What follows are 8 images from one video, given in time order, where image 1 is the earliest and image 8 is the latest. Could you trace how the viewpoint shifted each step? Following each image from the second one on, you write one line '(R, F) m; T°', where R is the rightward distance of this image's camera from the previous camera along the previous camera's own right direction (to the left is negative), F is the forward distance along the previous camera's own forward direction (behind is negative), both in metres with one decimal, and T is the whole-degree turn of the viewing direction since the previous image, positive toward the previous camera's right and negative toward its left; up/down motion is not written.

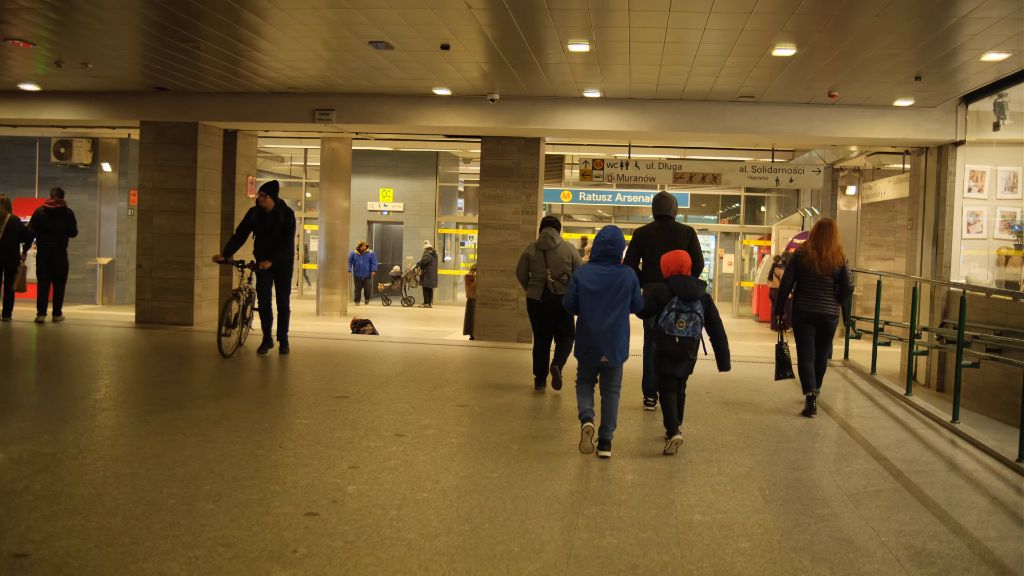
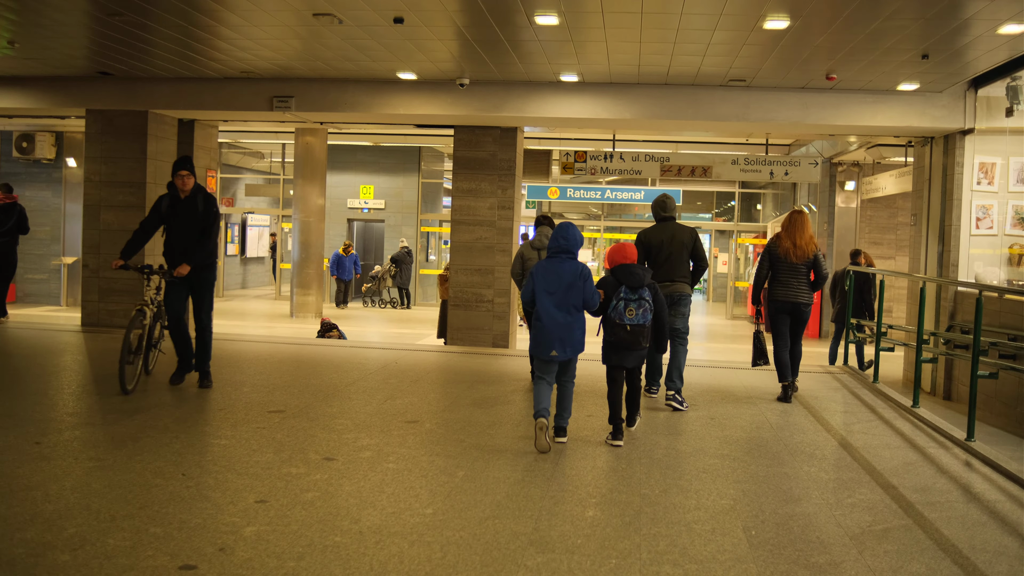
(+0.2, +0.7) m; 0°
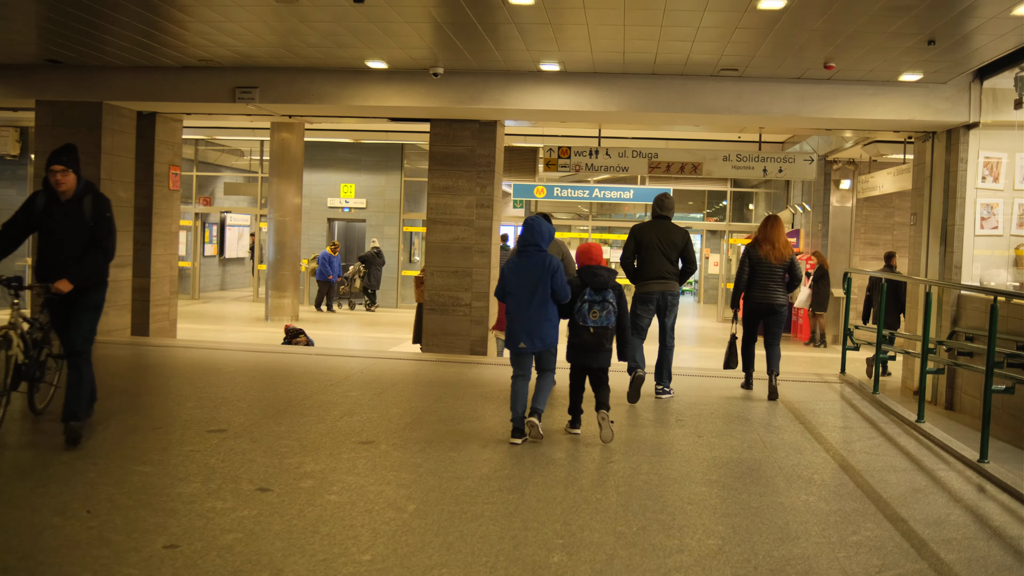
(+0.1, +0.5) m; 0°
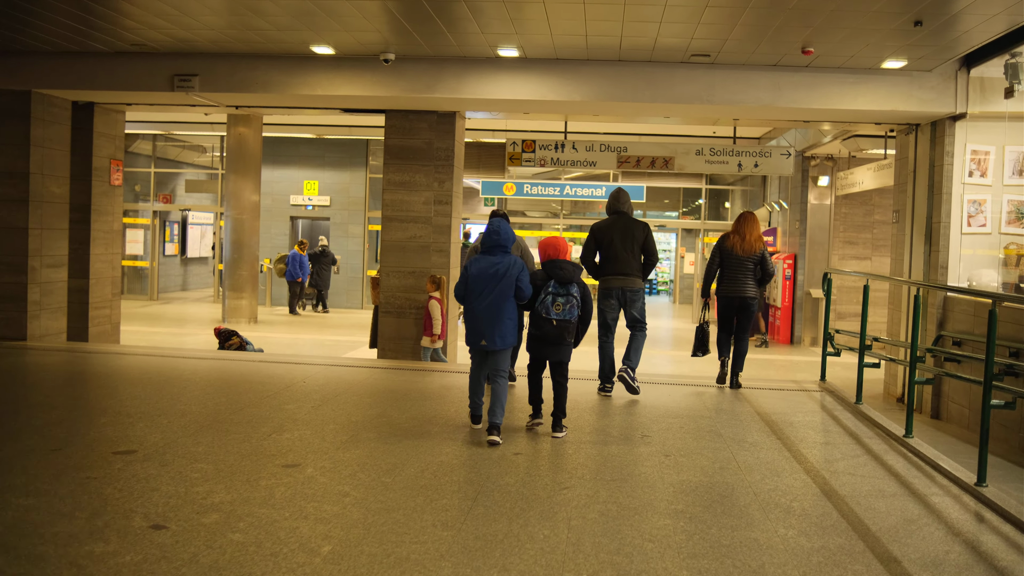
(+0.1, +0.5) m; +1°
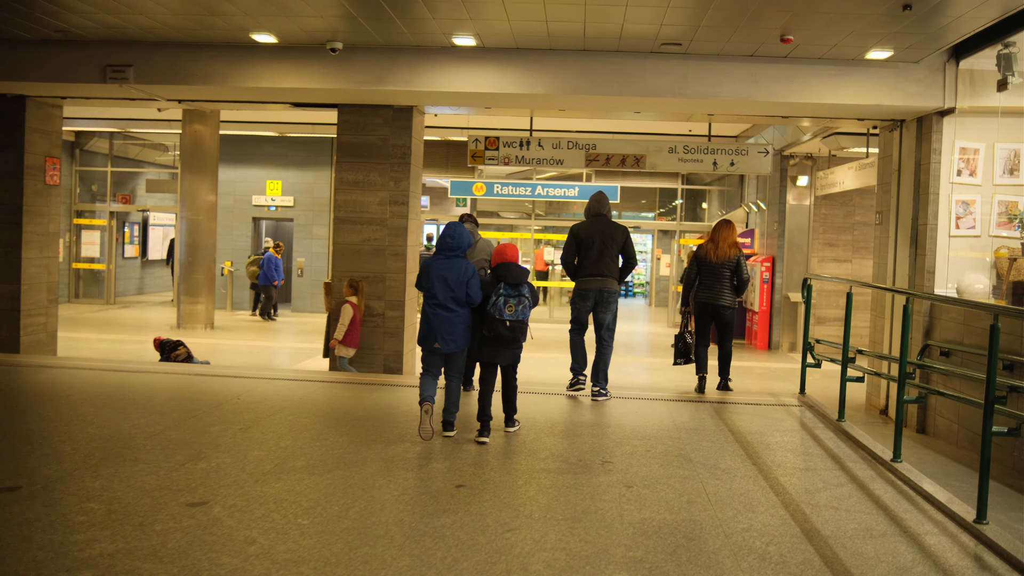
(+0.1, +0.5) m; +1°
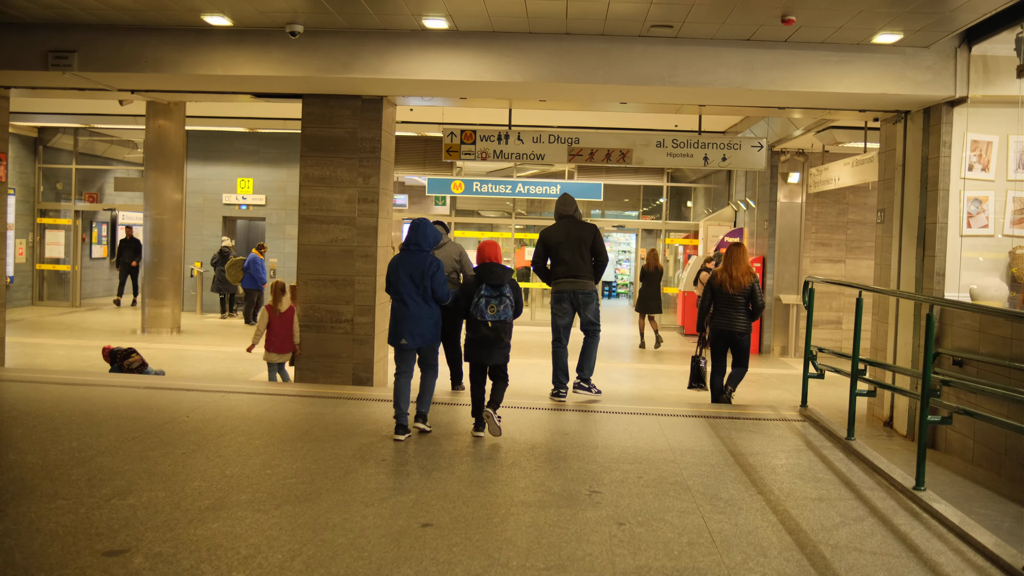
(0.0, +0.6) m; +1°
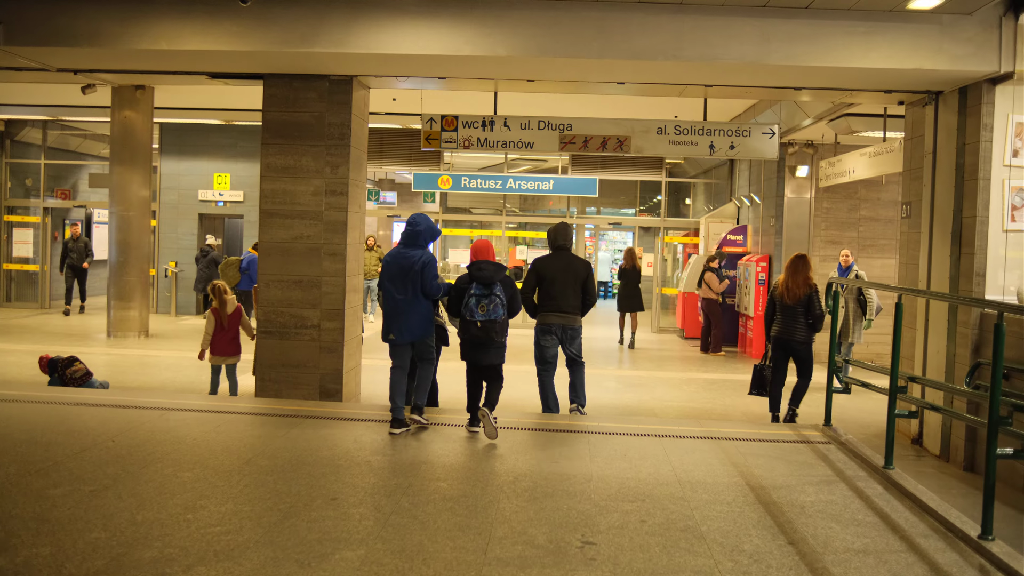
(+0.1, +0.8) m; 0°
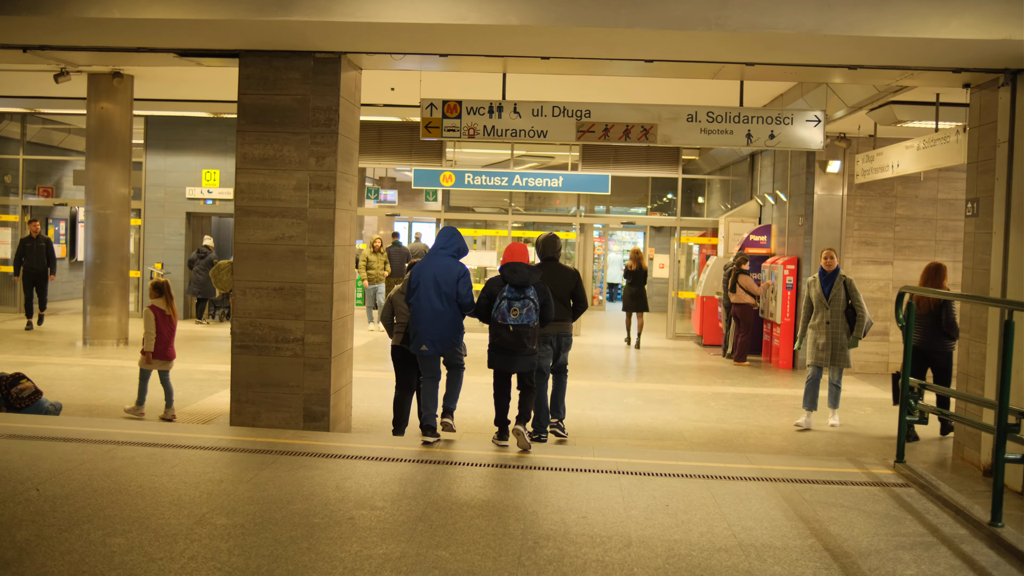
(0.0, +0.9) m; 0°
